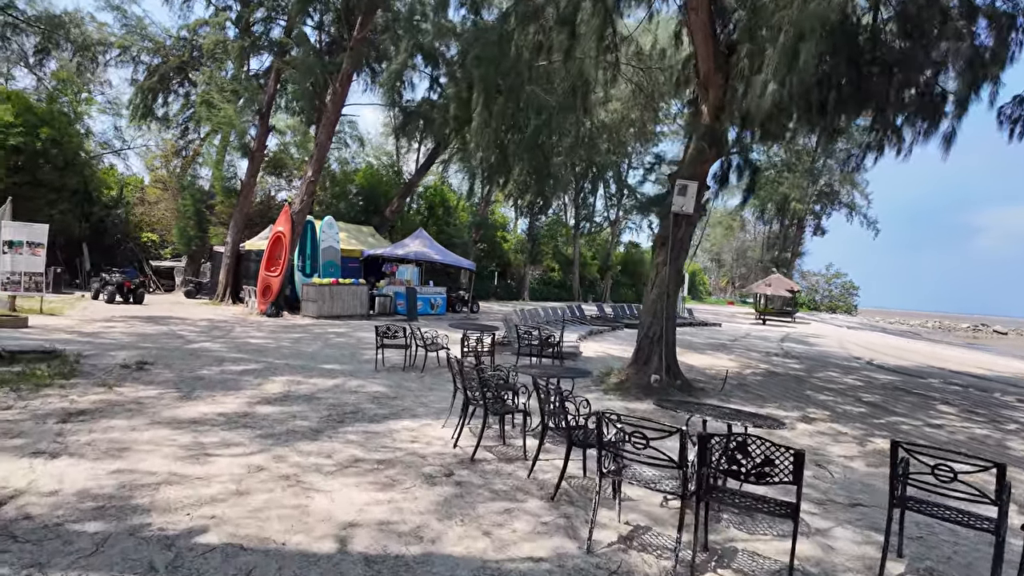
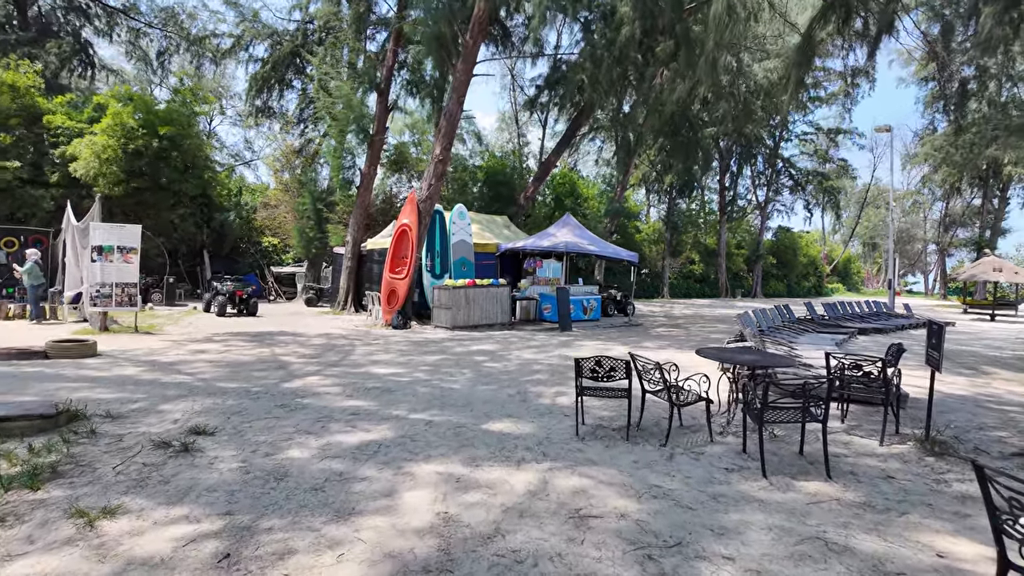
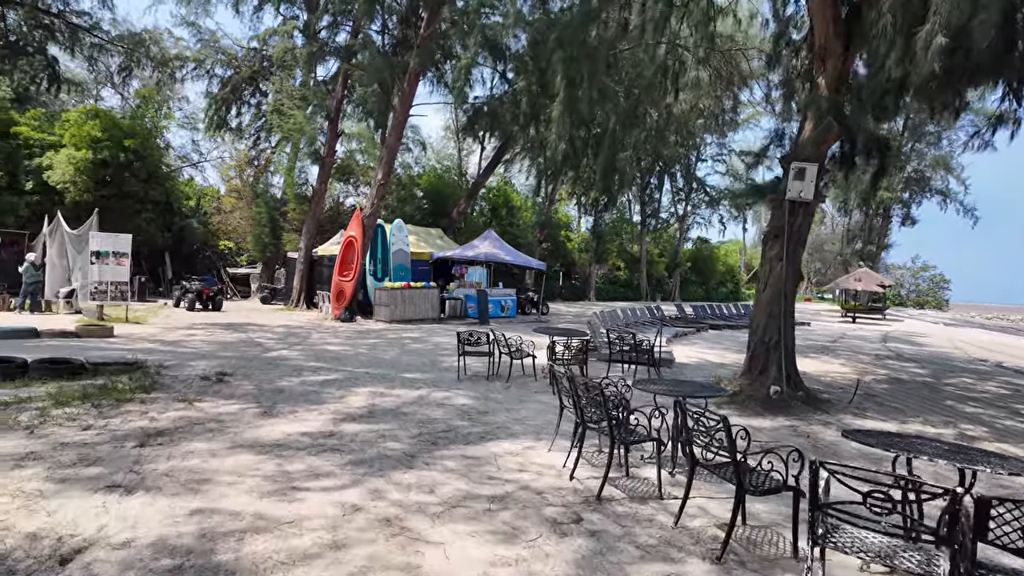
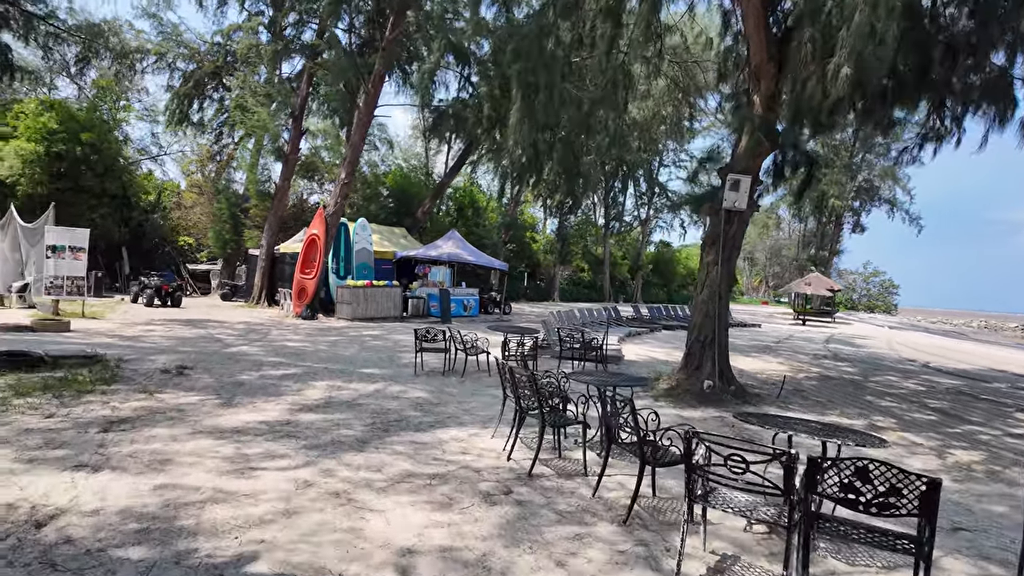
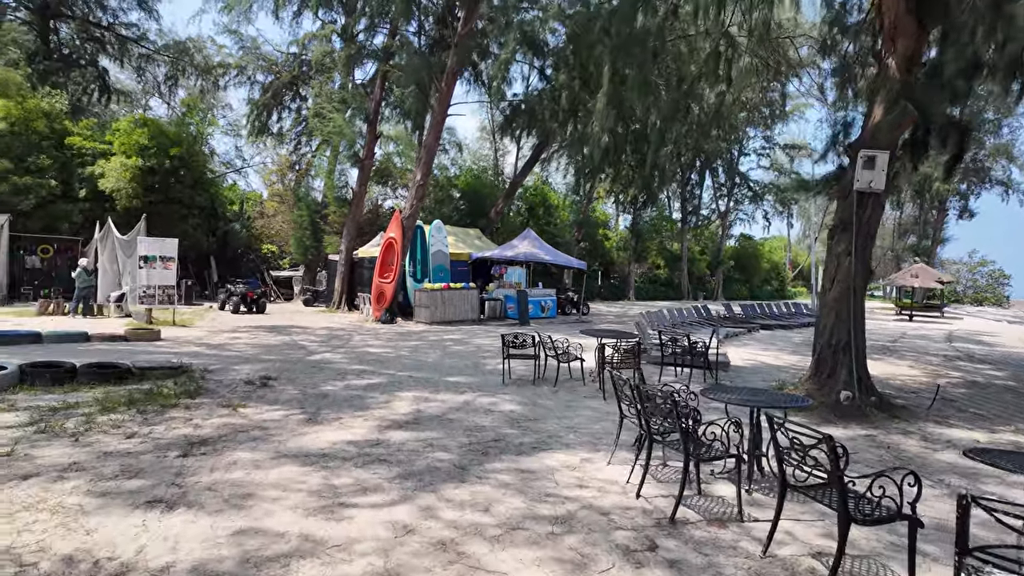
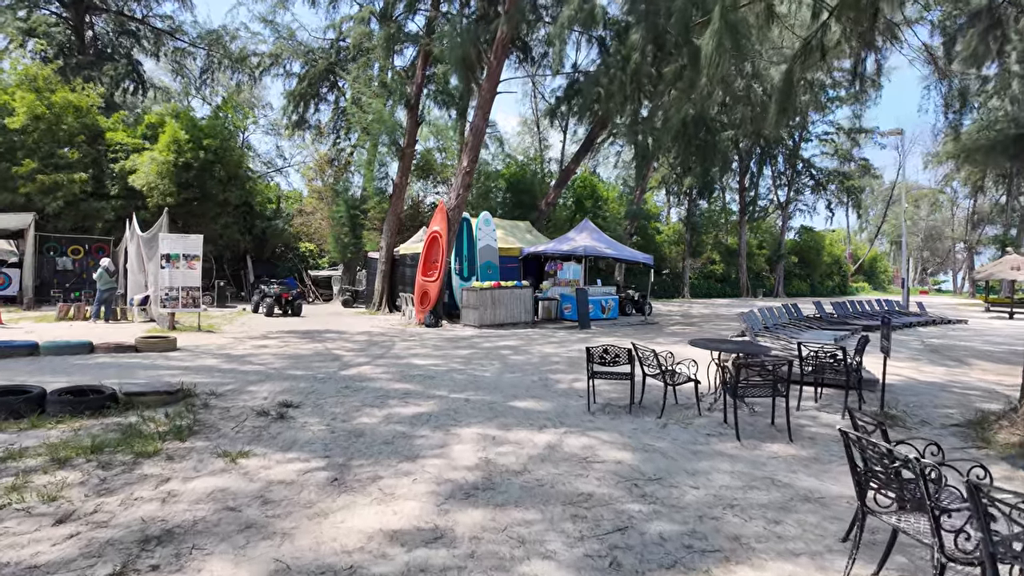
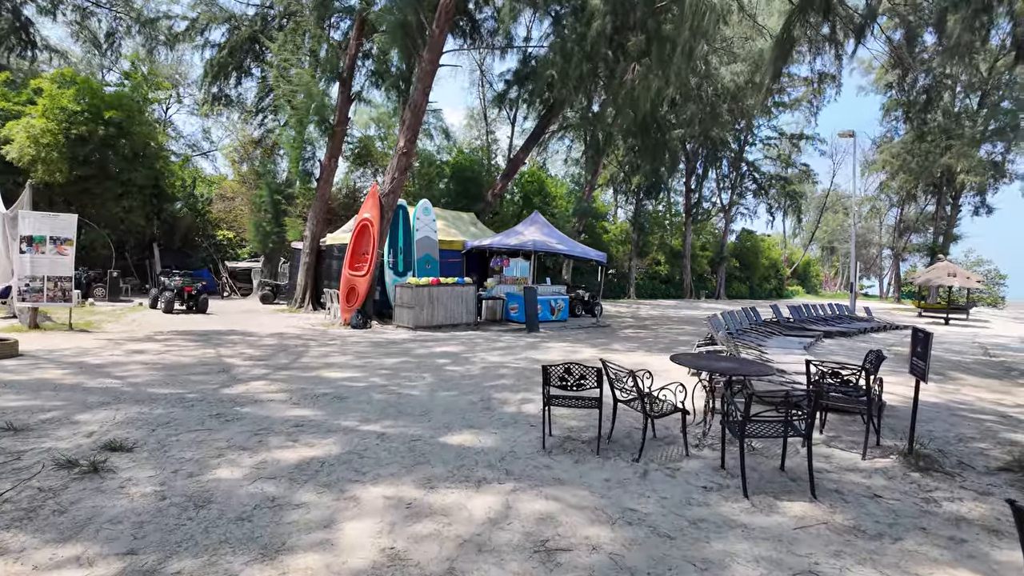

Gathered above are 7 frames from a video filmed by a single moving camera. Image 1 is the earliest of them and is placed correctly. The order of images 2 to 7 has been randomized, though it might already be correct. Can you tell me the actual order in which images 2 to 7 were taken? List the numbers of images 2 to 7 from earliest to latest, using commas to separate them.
4, 3, 5, 6, 2, 7
